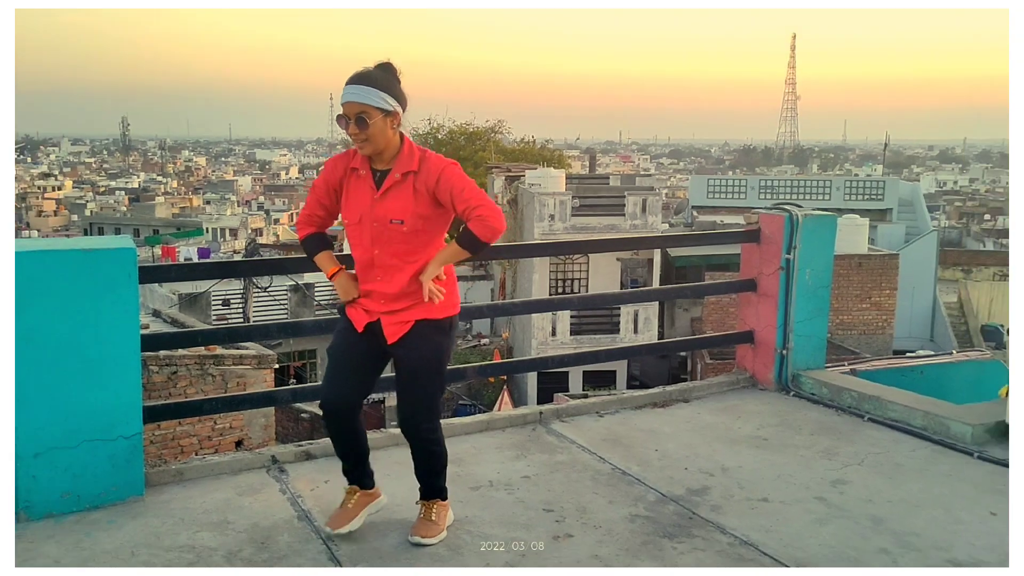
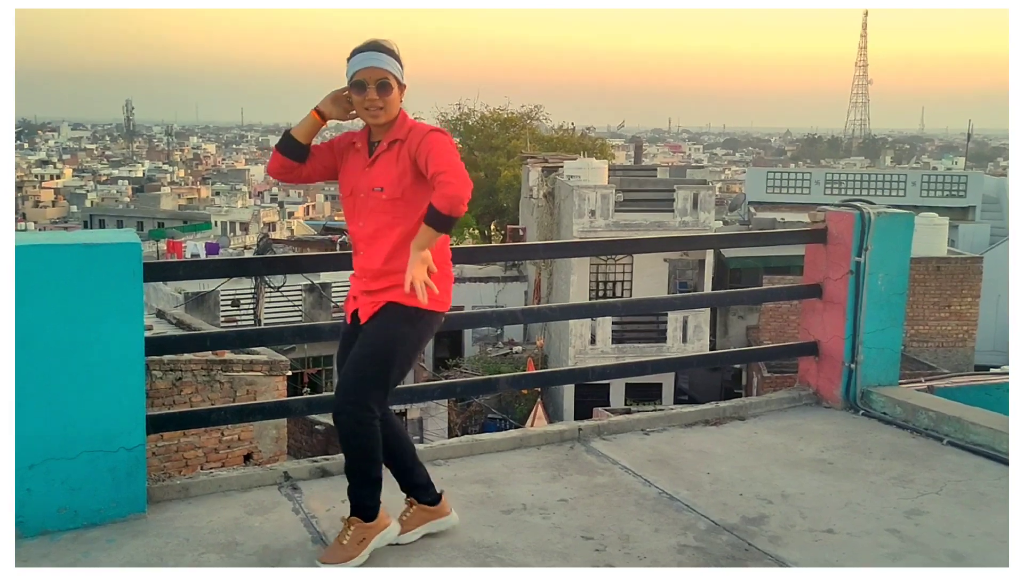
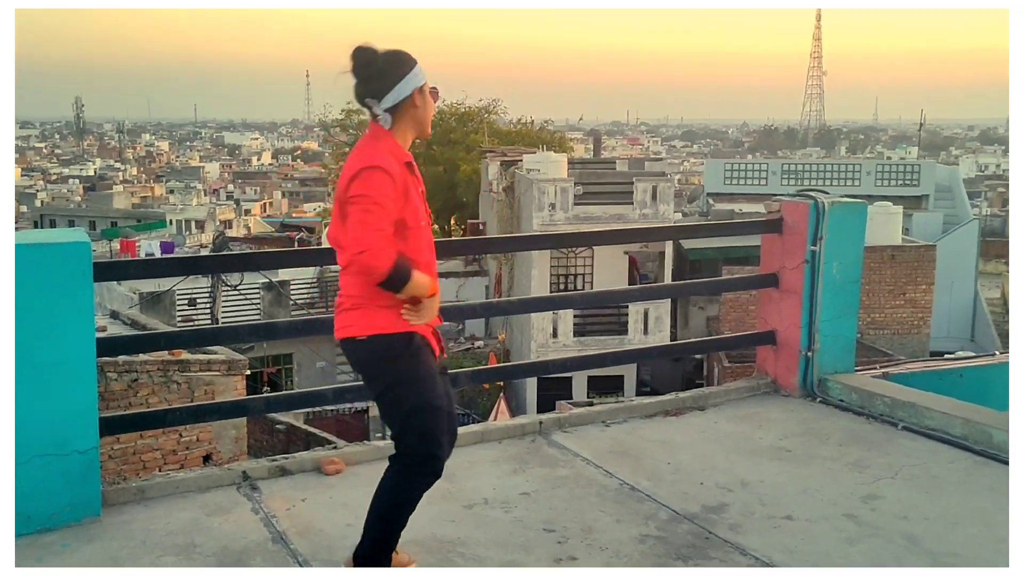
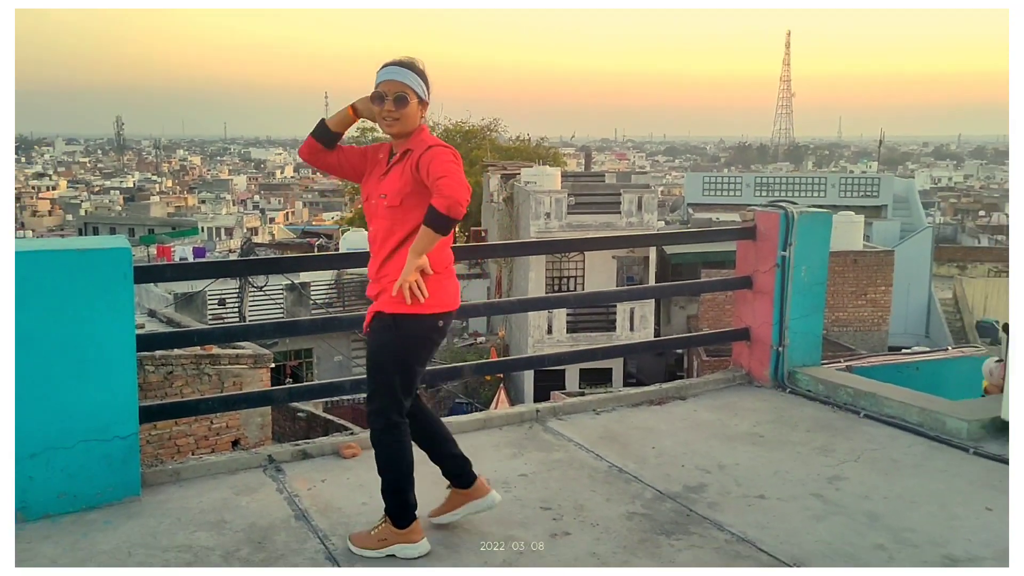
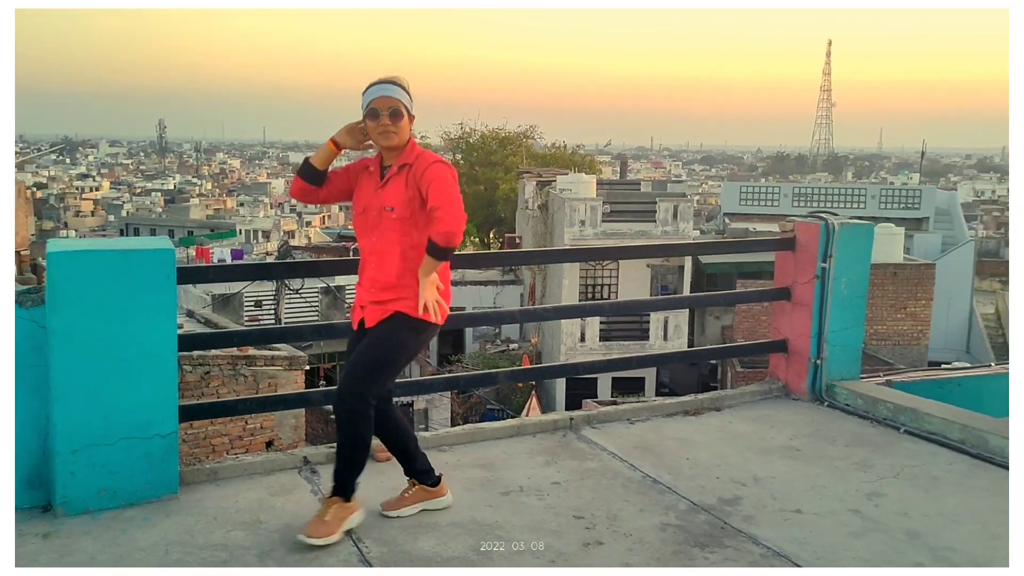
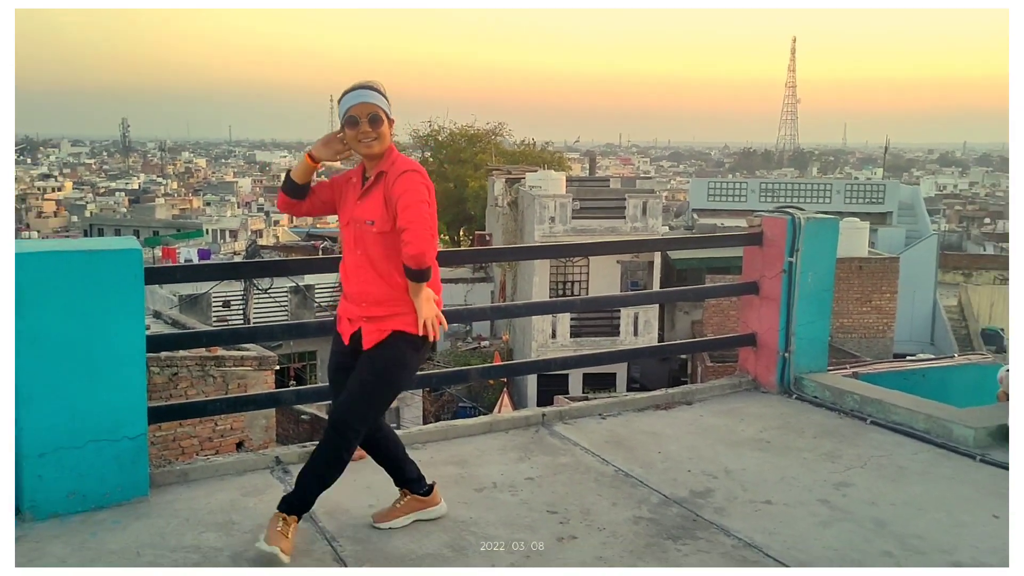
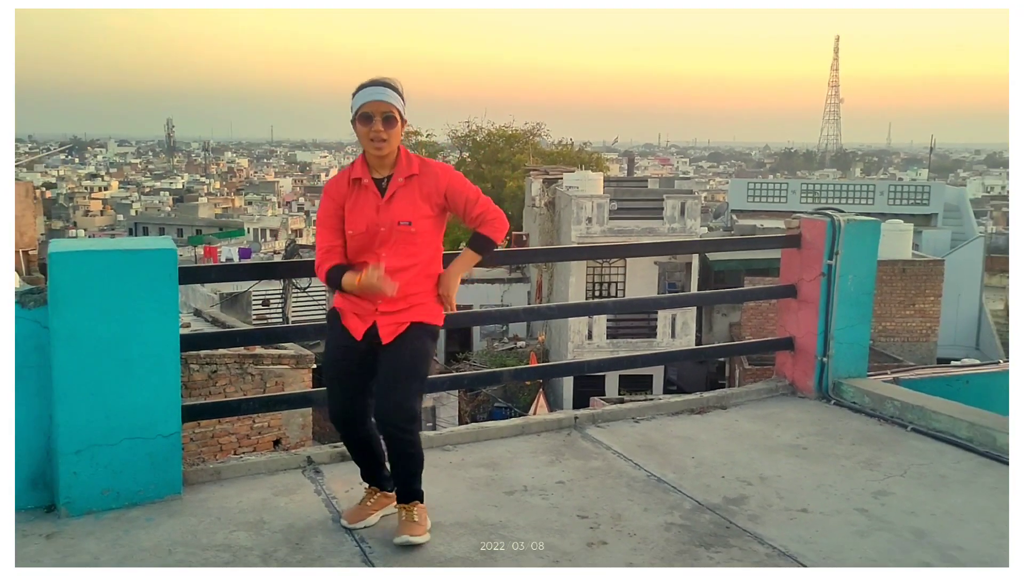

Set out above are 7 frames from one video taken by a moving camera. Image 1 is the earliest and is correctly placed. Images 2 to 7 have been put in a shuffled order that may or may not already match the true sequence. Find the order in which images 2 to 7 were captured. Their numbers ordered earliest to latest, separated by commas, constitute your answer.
3, 4, 6, 5, 2, 7
